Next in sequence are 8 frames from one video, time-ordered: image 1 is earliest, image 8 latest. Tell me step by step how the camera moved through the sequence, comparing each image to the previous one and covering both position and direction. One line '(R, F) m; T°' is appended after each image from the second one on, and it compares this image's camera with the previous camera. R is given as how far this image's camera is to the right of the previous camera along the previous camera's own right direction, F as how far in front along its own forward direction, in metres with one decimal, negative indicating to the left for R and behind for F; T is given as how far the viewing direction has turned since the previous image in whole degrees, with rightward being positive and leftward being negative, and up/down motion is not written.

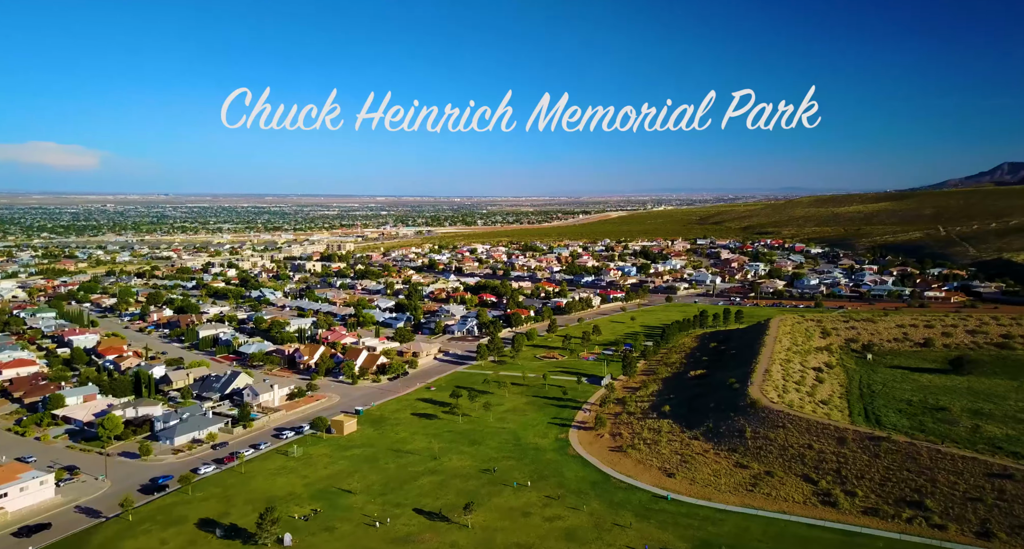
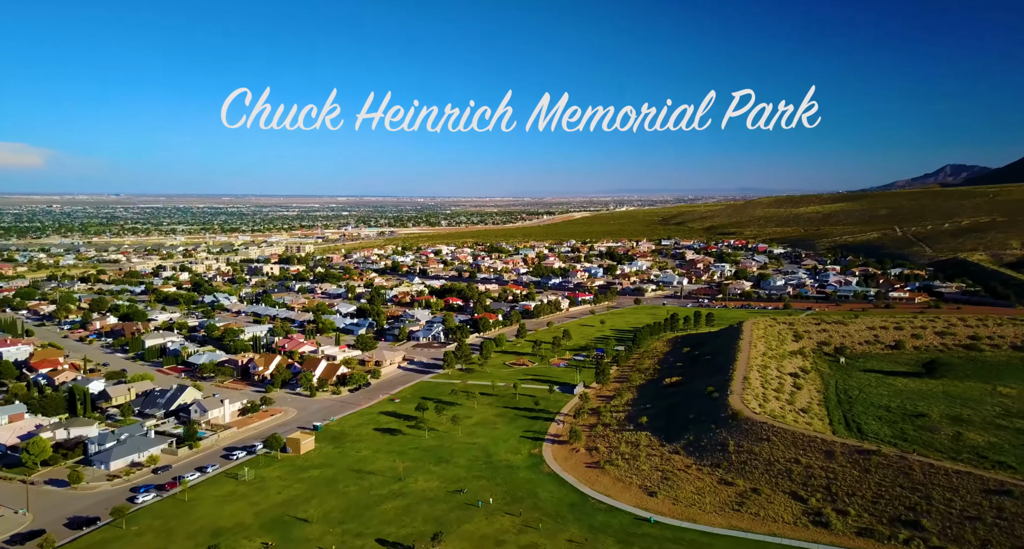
(-0.2, +1.9) m; +3°
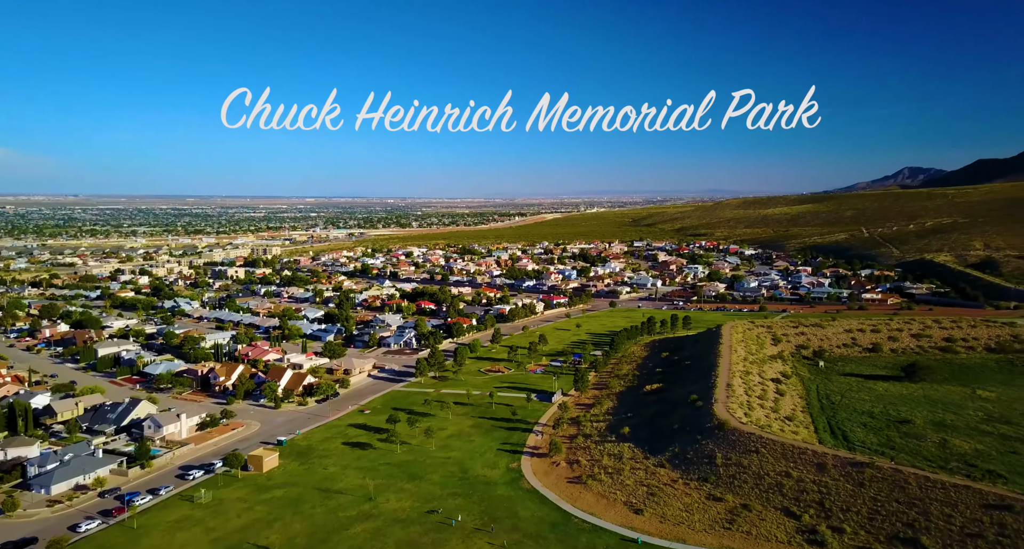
(-0.2, +1.5) m; +2°
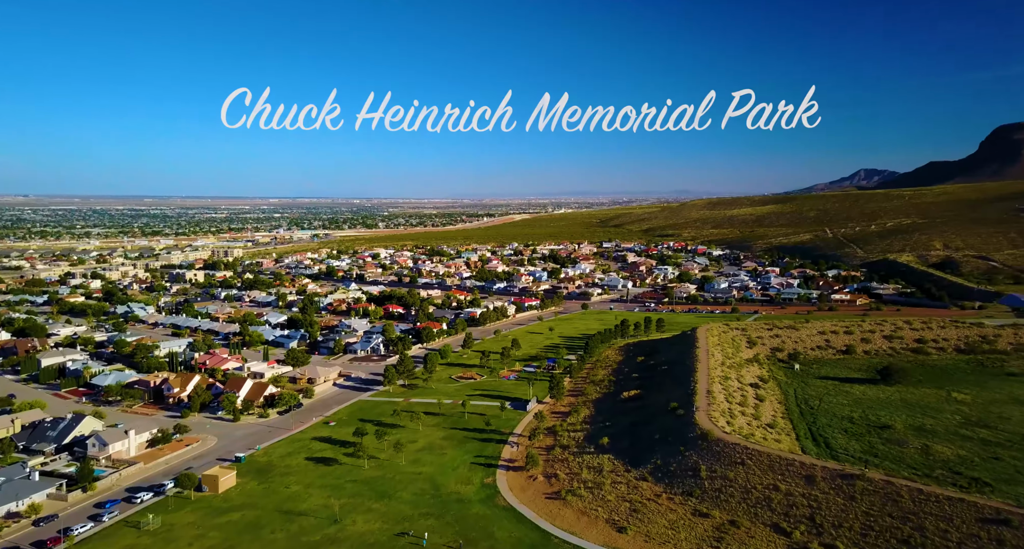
(-0.2, +1.5) m; +3°
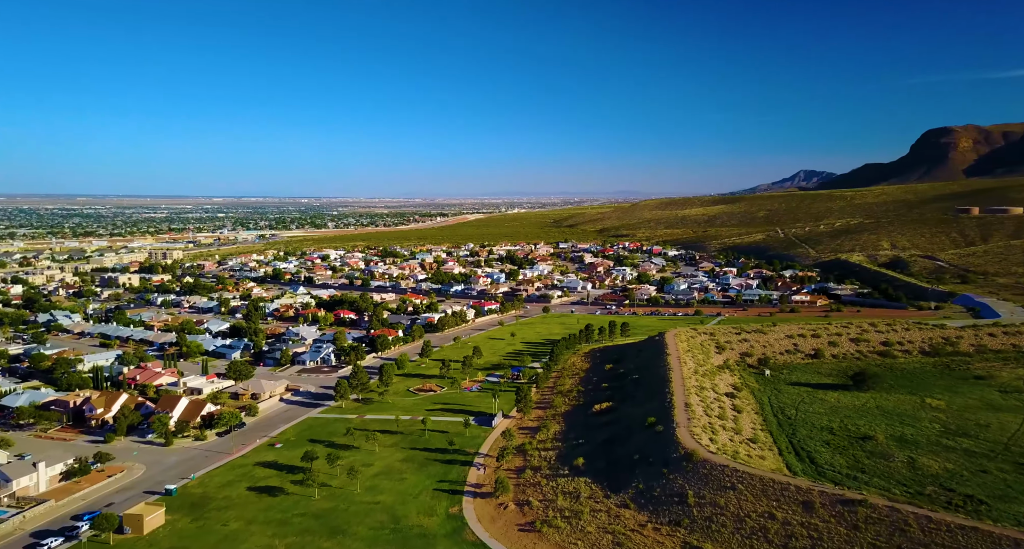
(-0.5, +2.6) m; +4°
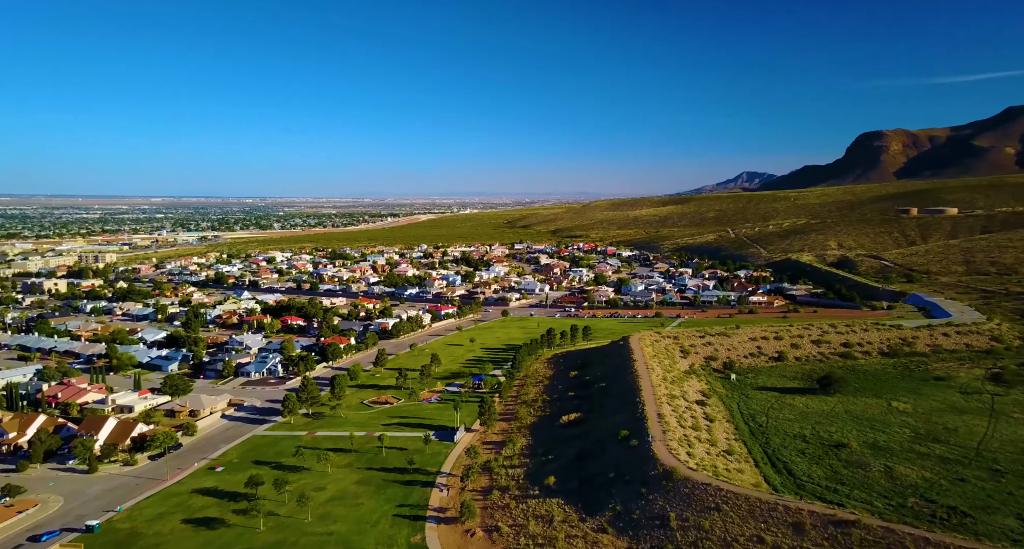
(-0.4, +2.0) m; +4°
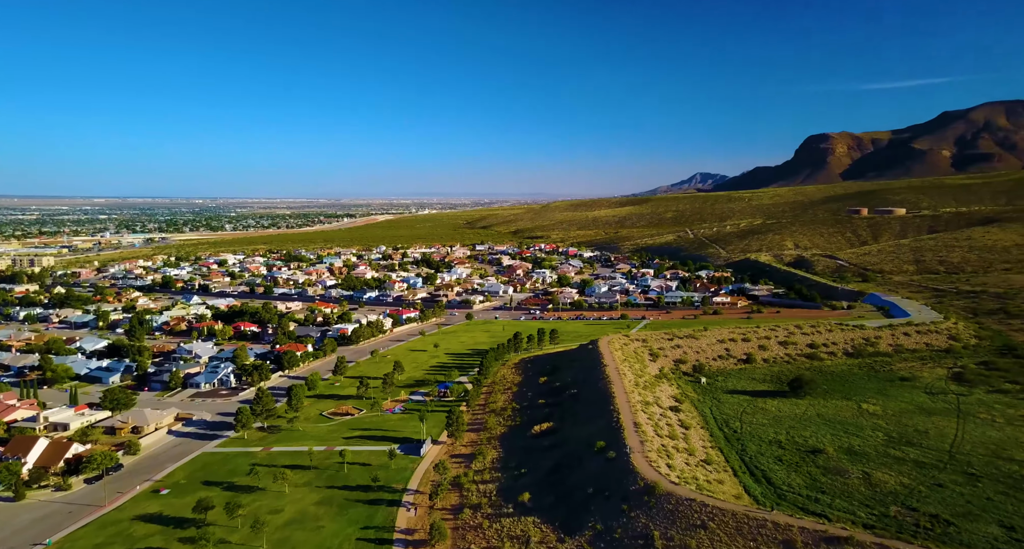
(-0.4, +1.5) m; +3°
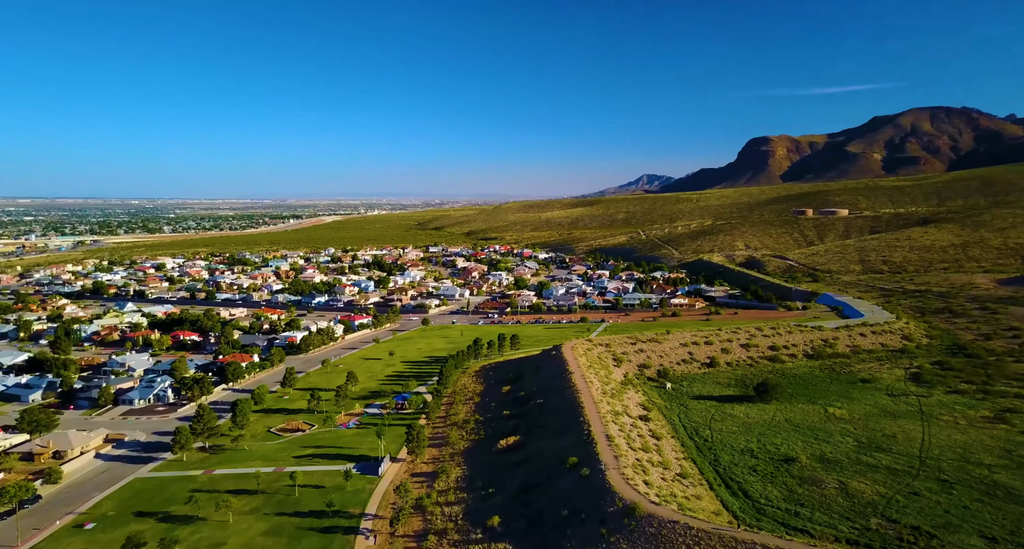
(-0.5, +1.8) m; +4°
